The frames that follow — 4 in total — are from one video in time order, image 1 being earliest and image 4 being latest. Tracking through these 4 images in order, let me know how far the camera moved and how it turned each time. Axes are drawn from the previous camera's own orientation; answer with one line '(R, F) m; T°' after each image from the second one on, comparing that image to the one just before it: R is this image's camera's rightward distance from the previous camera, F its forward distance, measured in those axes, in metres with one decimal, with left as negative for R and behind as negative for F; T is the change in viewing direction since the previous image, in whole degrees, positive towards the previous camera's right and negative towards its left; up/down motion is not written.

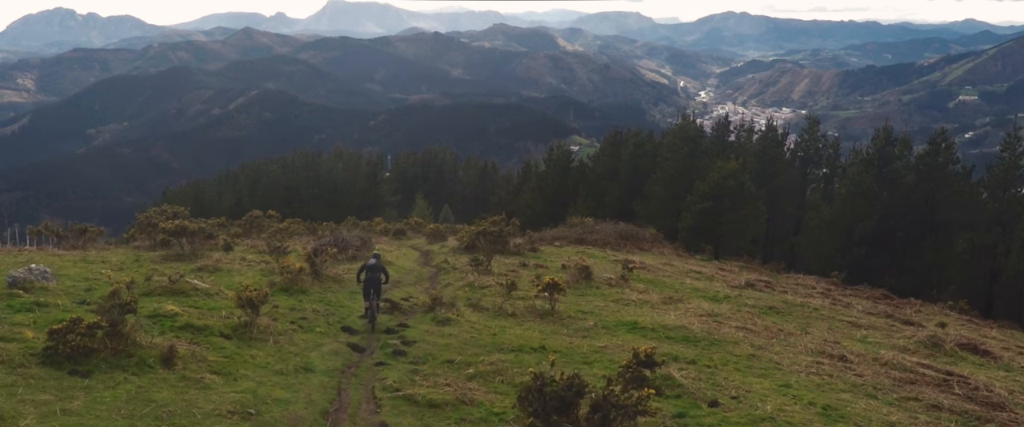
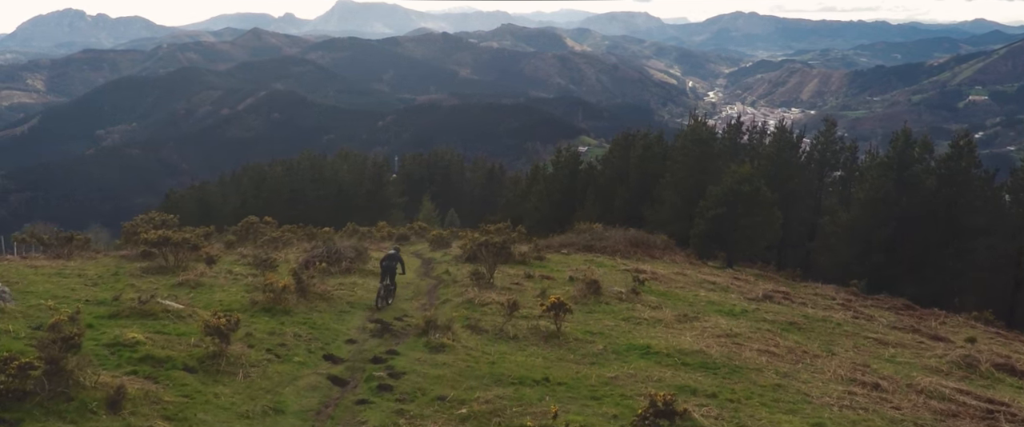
(+0.1, +1.1) m; -1°
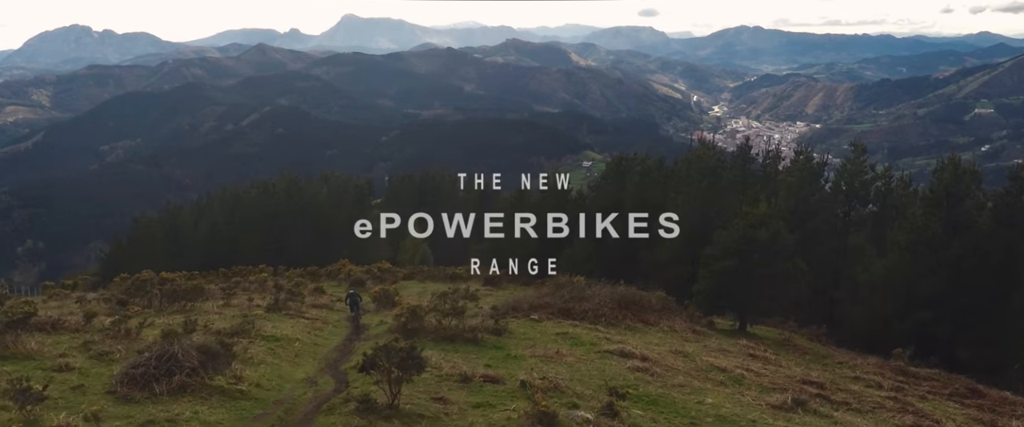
(+1.3, +5.7) m; 0°
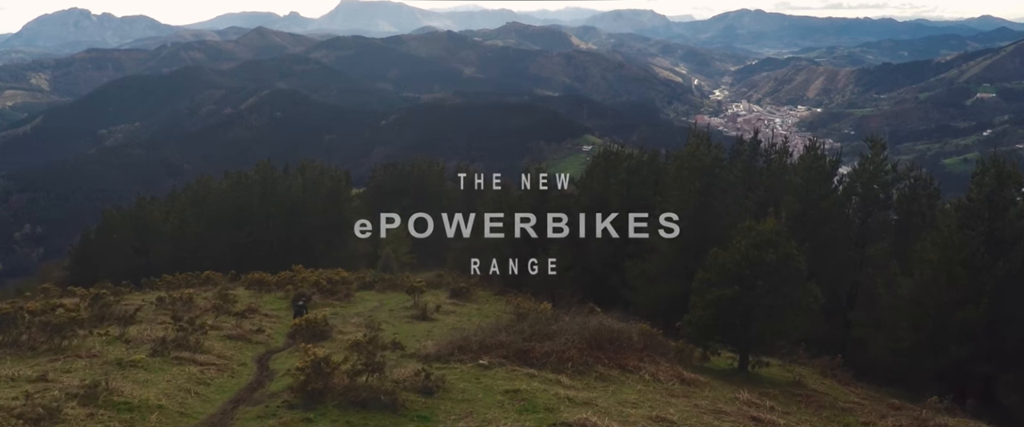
(+1.2, +4.4) m; 0°
